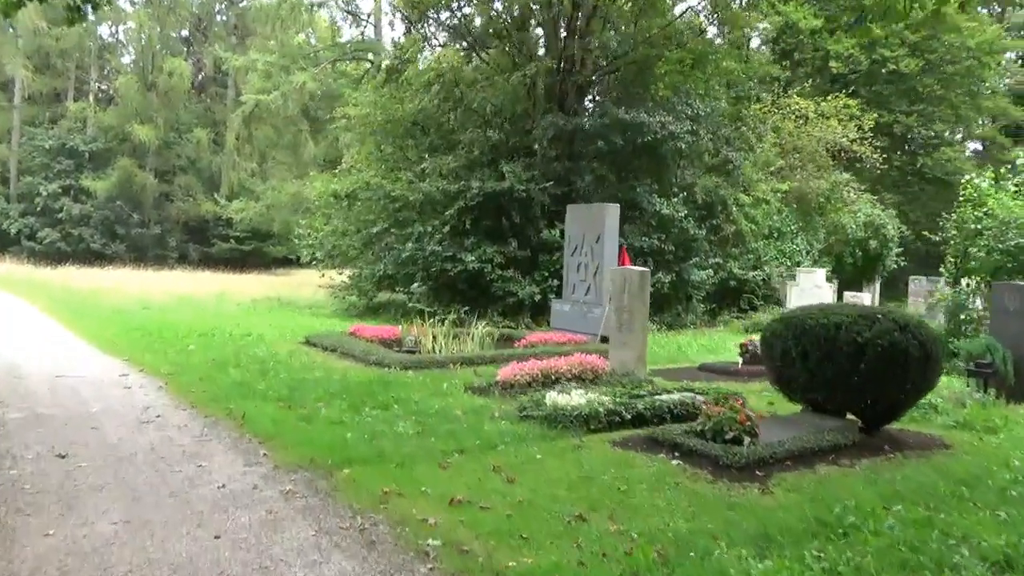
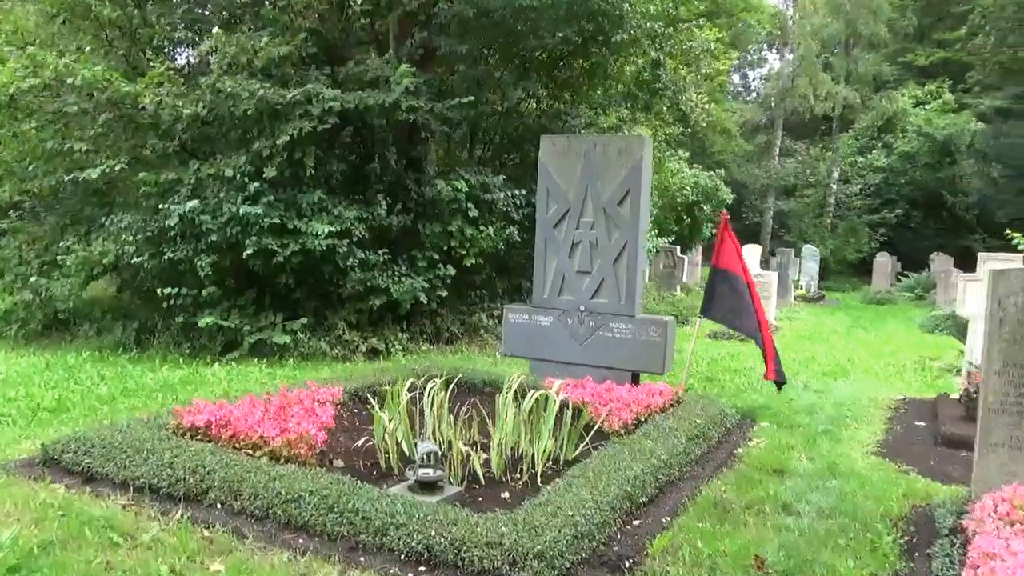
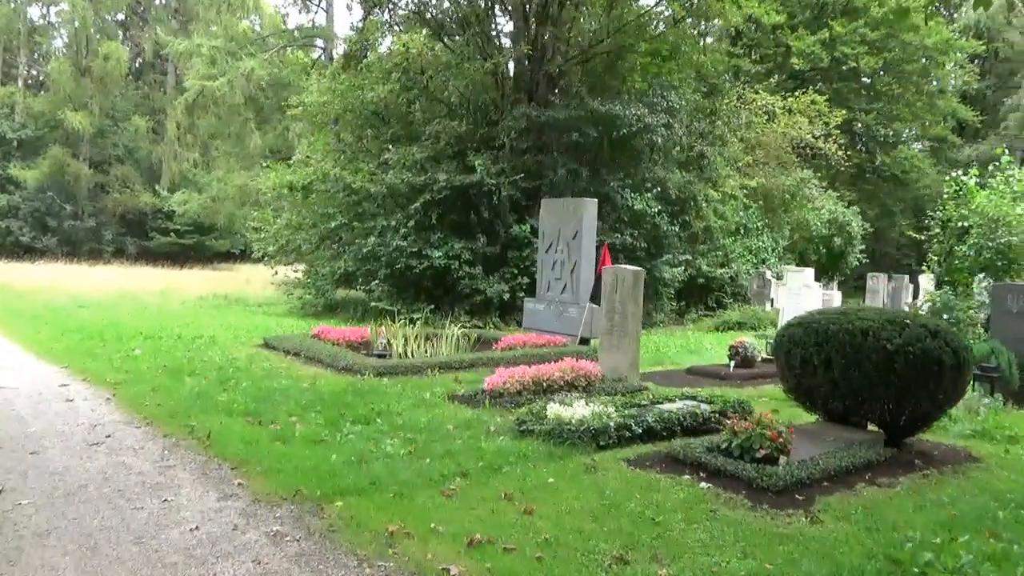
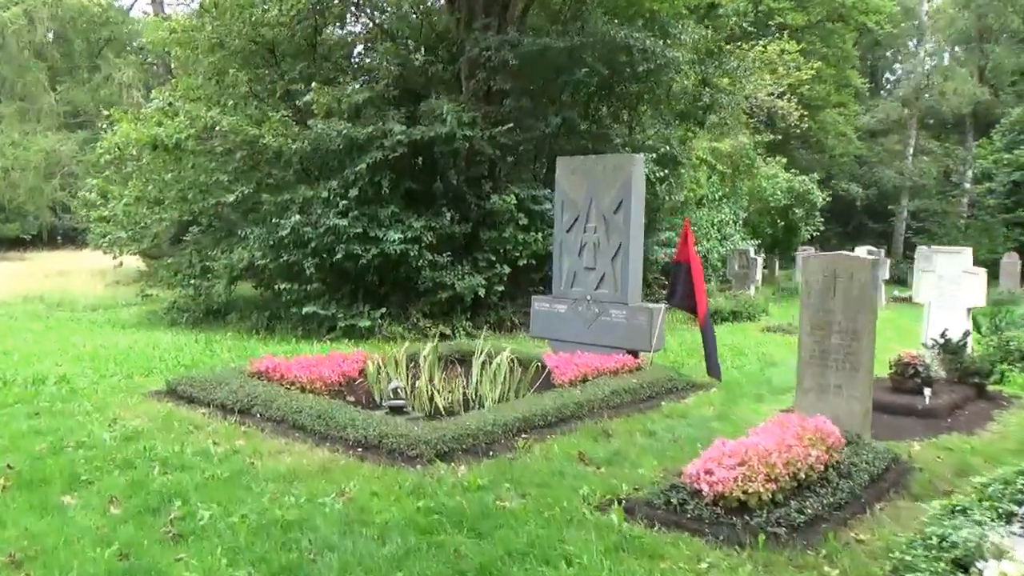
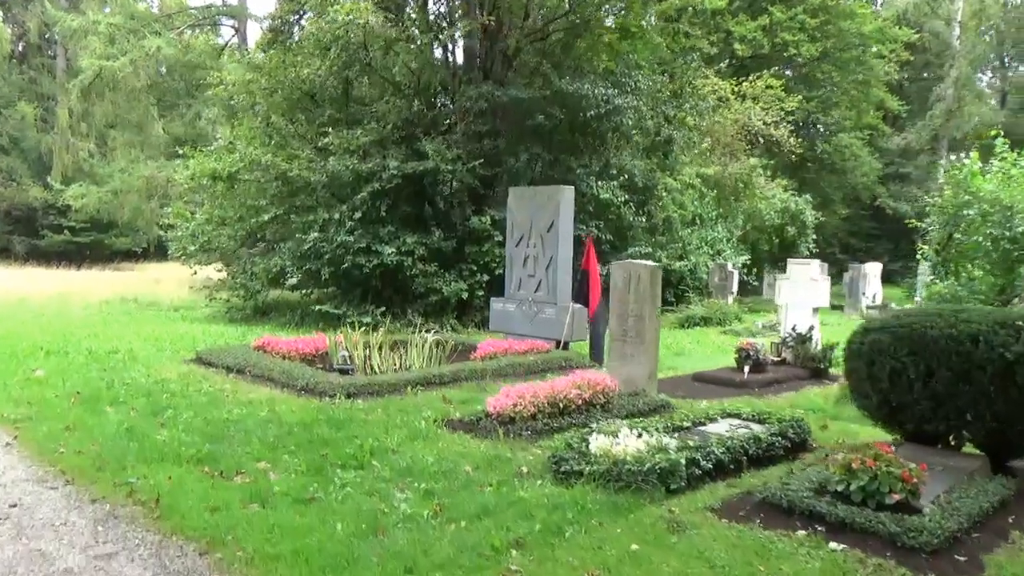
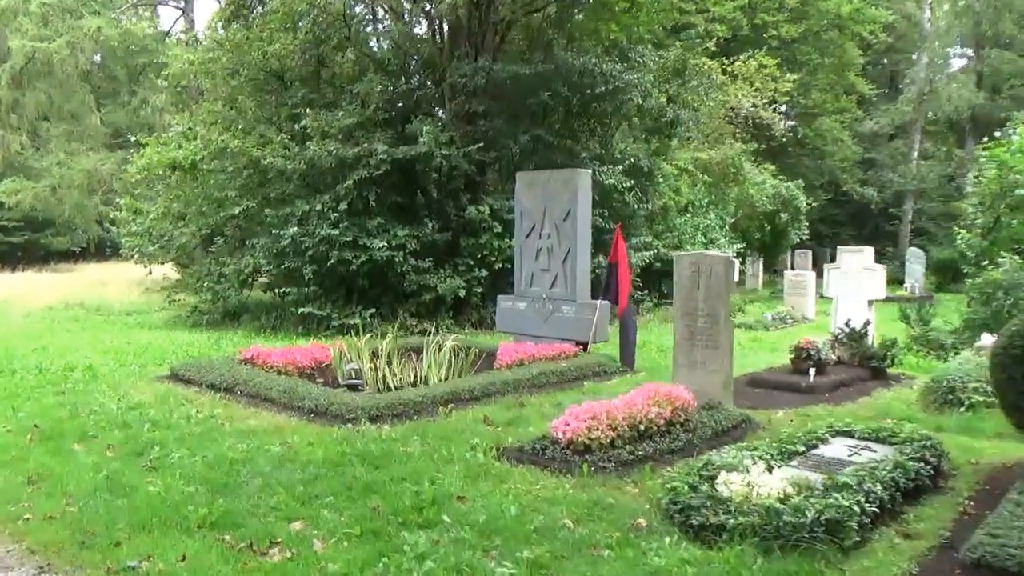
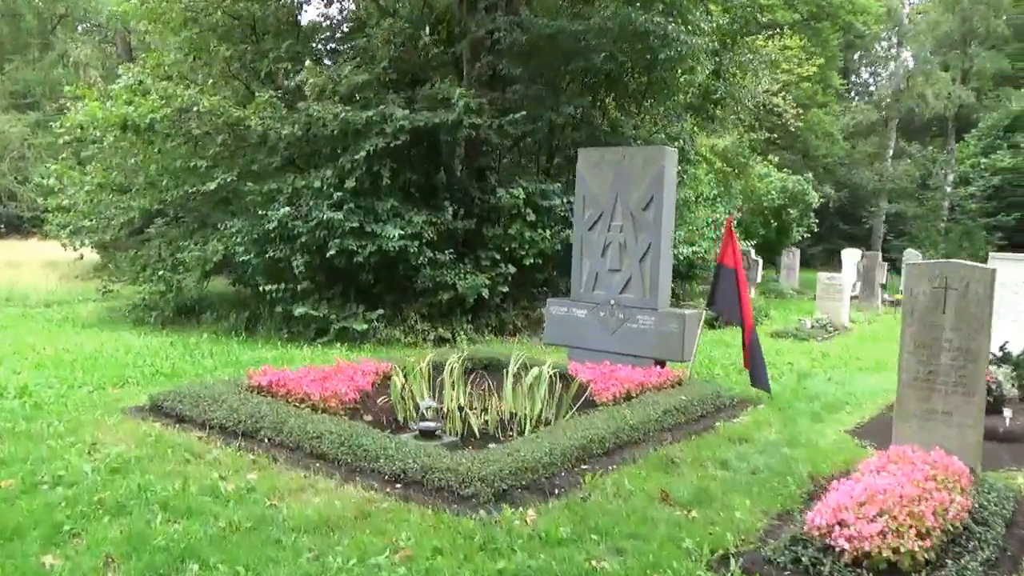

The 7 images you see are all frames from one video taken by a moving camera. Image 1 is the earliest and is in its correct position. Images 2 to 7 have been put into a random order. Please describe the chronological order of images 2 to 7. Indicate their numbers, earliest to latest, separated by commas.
3, 5, 6, 4, 7, 2
